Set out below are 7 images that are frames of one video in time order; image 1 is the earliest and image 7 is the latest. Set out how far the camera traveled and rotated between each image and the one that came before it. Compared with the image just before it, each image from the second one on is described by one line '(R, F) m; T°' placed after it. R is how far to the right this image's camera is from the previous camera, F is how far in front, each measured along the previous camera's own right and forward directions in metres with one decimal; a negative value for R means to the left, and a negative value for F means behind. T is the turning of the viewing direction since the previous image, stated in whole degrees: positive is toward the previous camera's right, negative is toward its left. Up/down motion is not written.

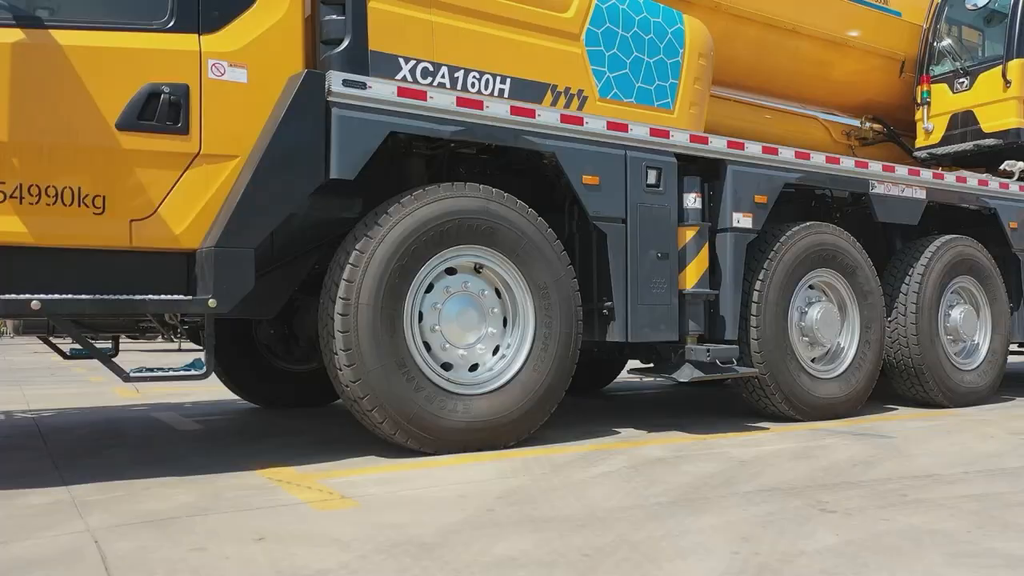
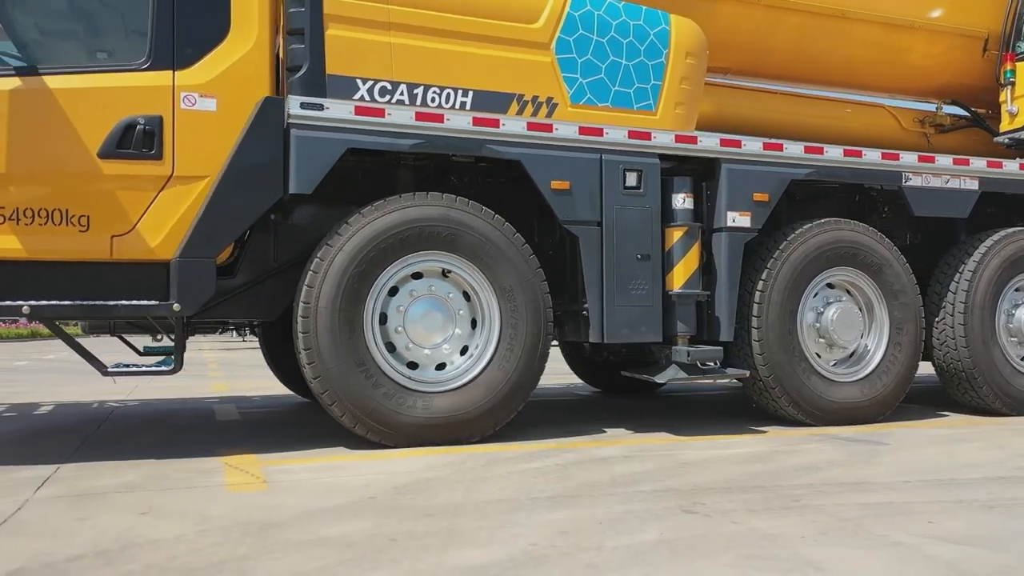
(+1.0, -0.1) m; -11°
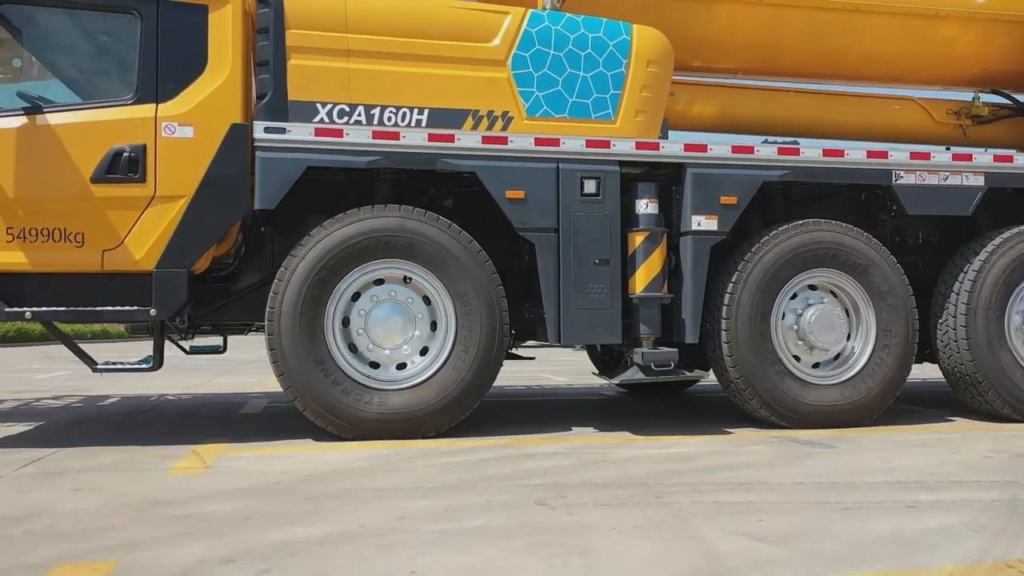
(+0.9, -0.2) m; -9°
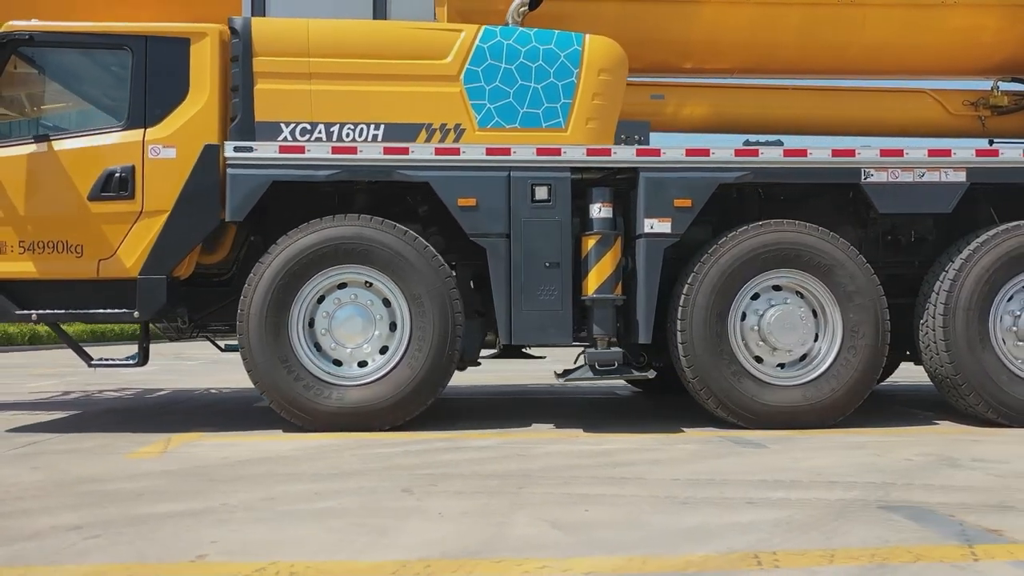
(+1.0, -0.2) m; -8°
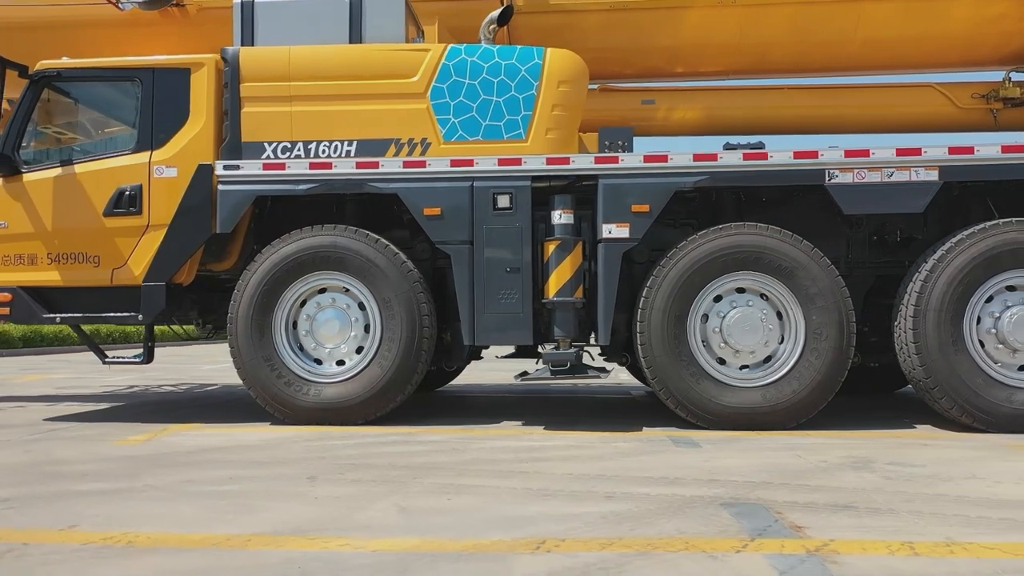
(+0.9, -0.2) m; -8°
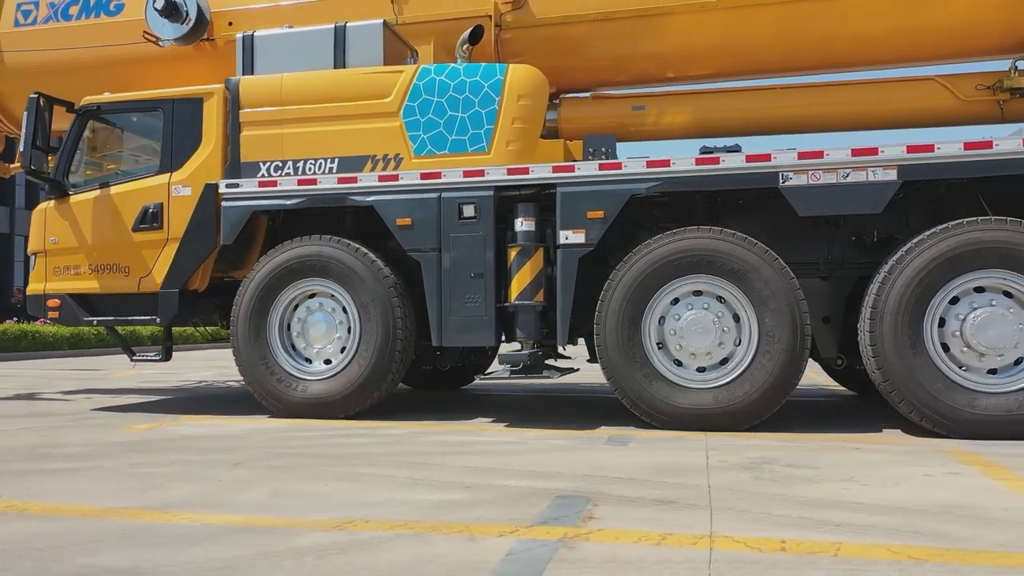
(+1.1, -0.2) m; -9°
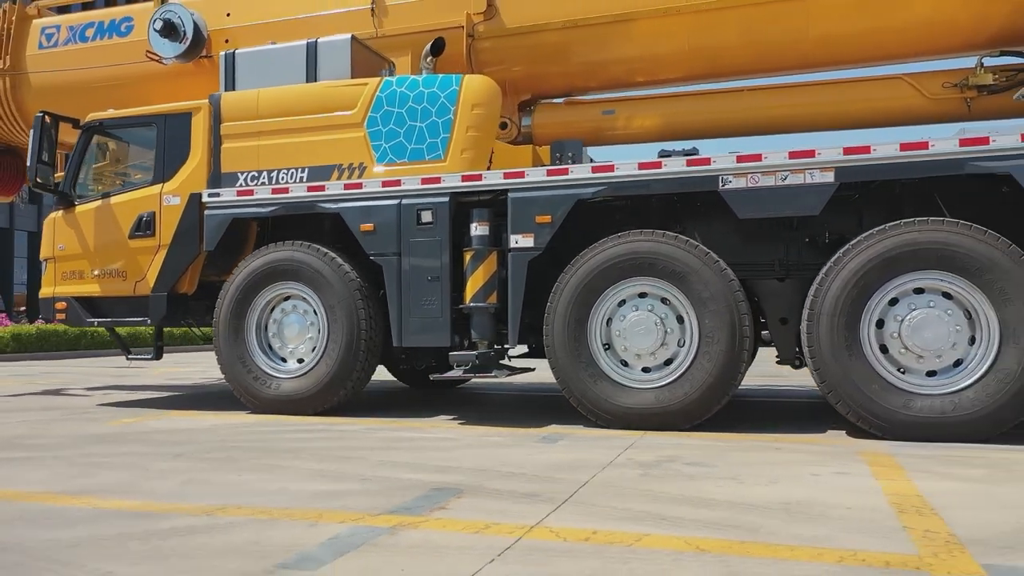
(+0.8, -0.2) m; -5°
